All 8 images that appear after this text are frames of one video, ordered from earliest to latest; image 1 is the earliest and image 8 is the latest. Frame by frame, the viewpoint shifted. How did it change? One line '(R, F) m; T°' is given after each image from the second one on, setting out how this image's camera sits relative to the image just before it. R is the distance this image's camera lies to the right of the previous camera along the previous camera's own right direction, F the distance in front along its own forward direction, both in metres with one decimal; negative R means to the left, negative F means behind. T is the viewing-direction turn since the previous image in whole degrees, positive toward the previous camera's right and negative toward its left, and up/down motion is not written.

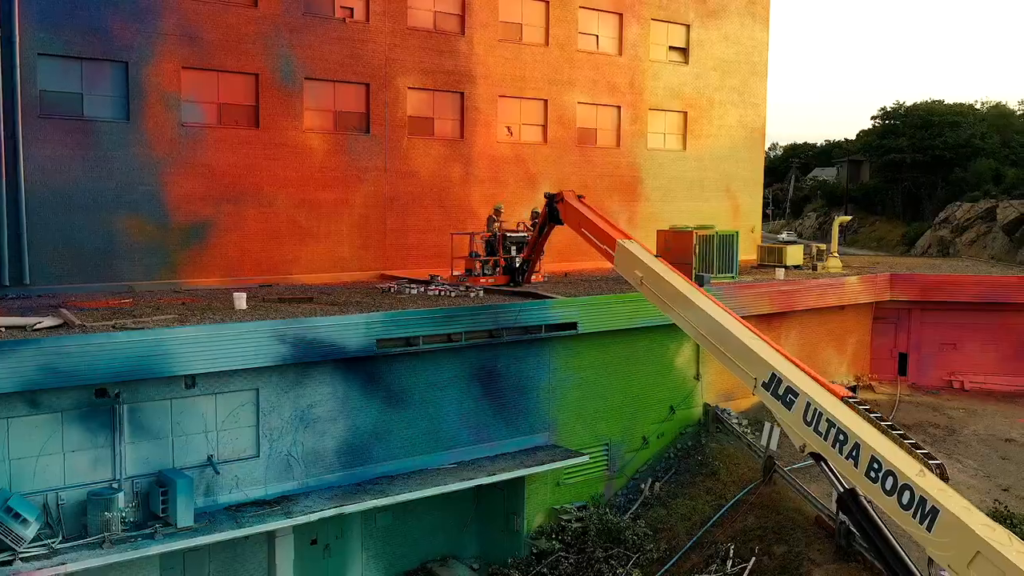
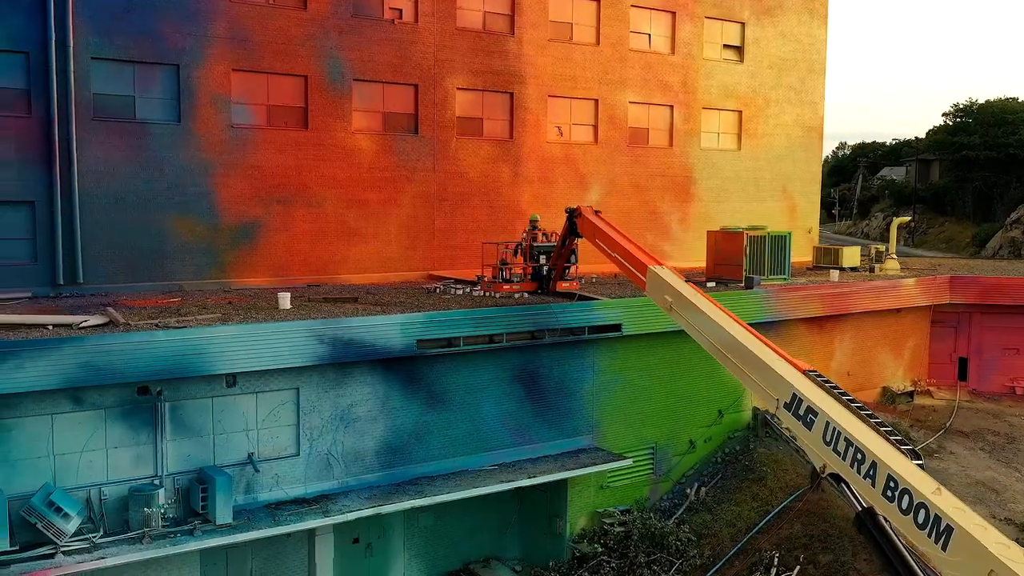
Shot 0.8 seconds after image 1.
(+0.4, +0.1) m; -4°
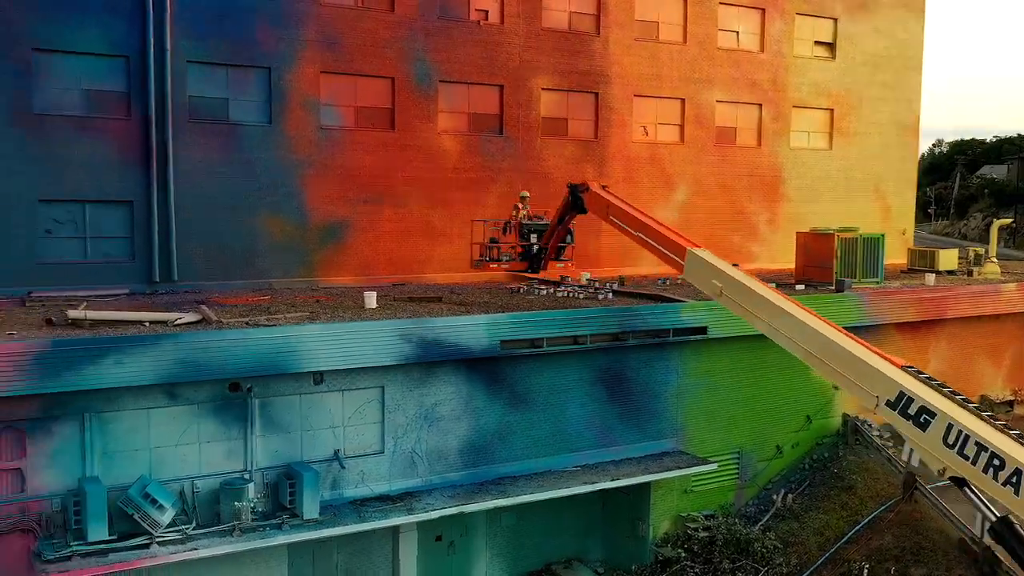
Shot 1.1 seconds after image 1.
(0.0, 0.0) m; -5°
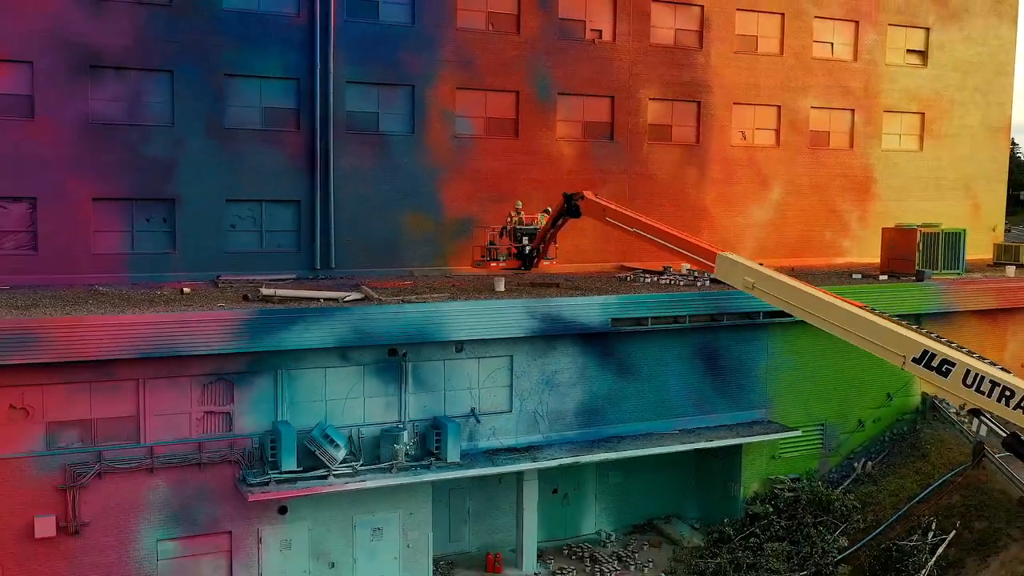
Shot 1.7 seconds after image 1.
(-0.1, -2.8) m; -6°
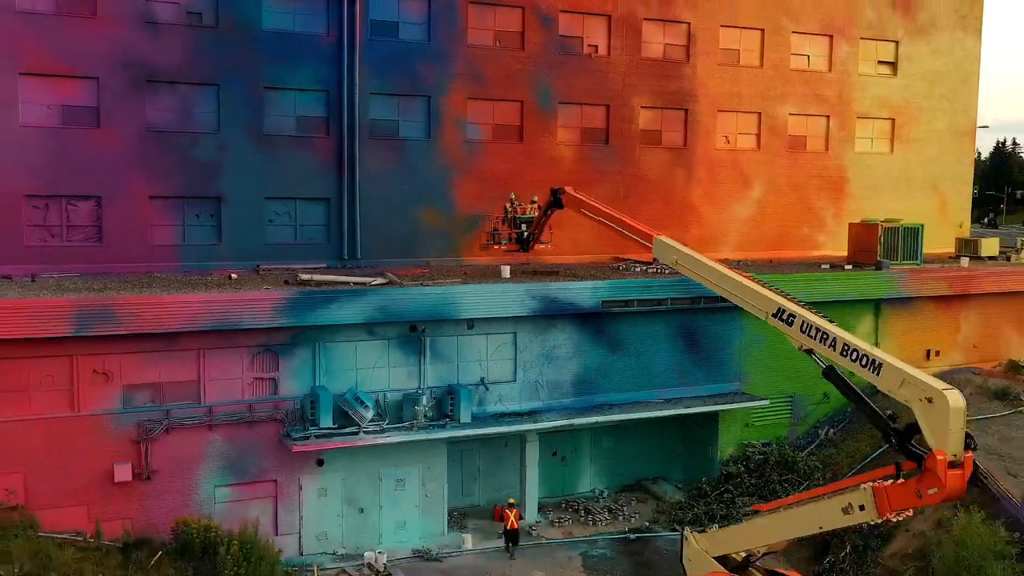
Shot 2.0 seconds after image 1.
(+0.1, -2.8) m; 0°
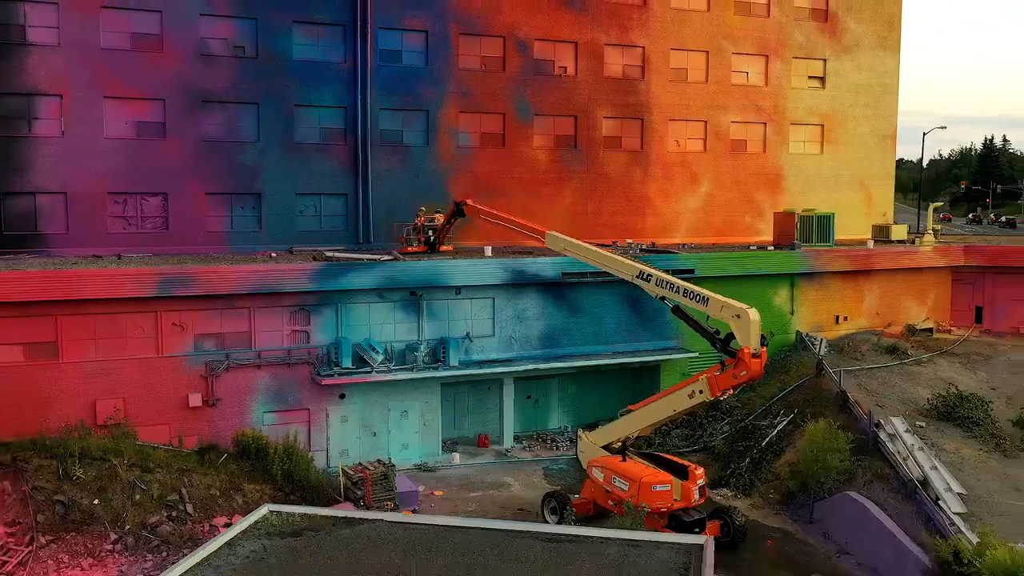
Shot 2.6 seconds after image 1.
(+0.8, -5.9) m; -1°
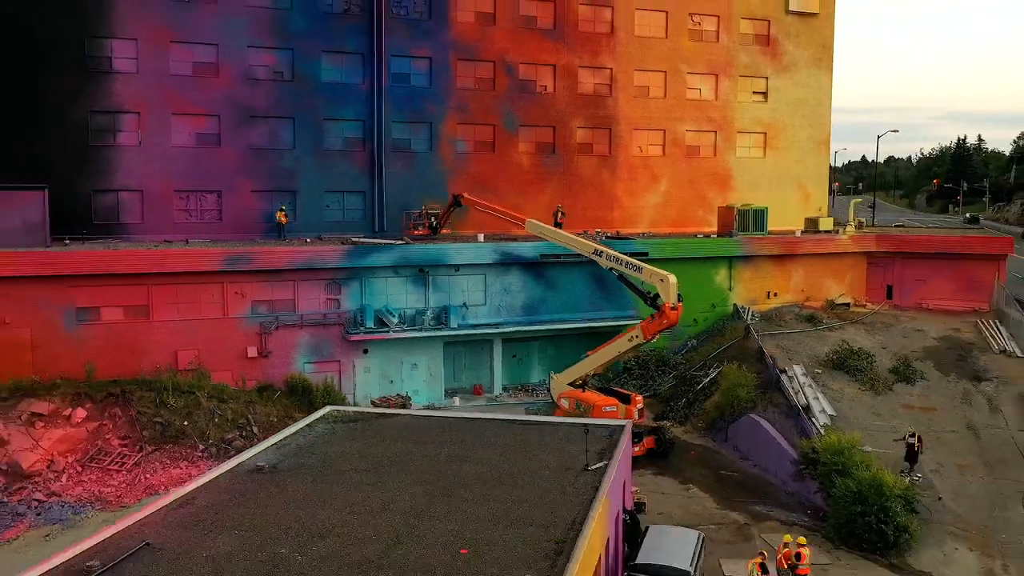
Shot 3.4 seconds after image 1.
(+0.3, -6.8) m; 0°
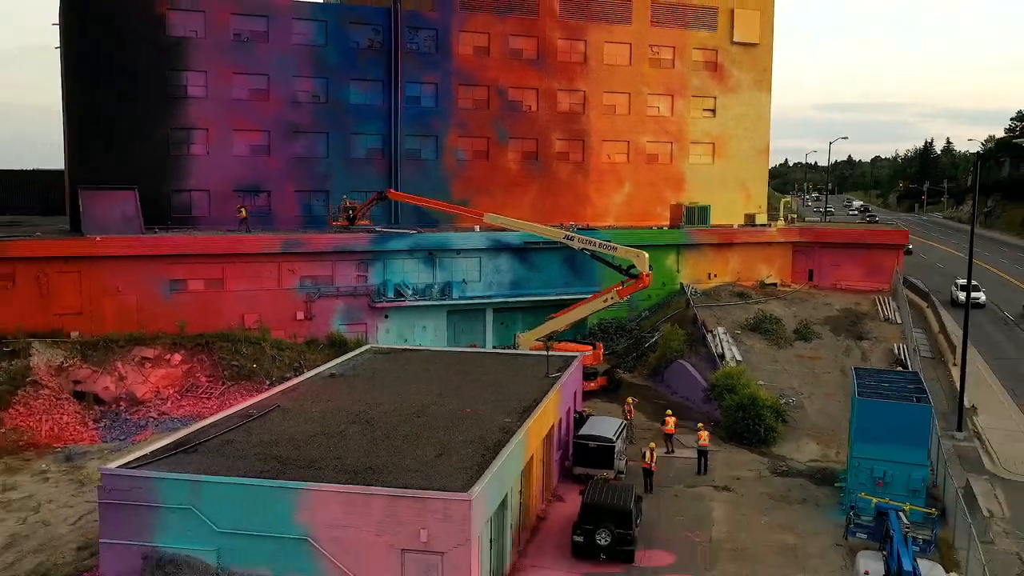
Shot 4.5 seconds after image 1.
(+0.2, -9.1) m; 0°
